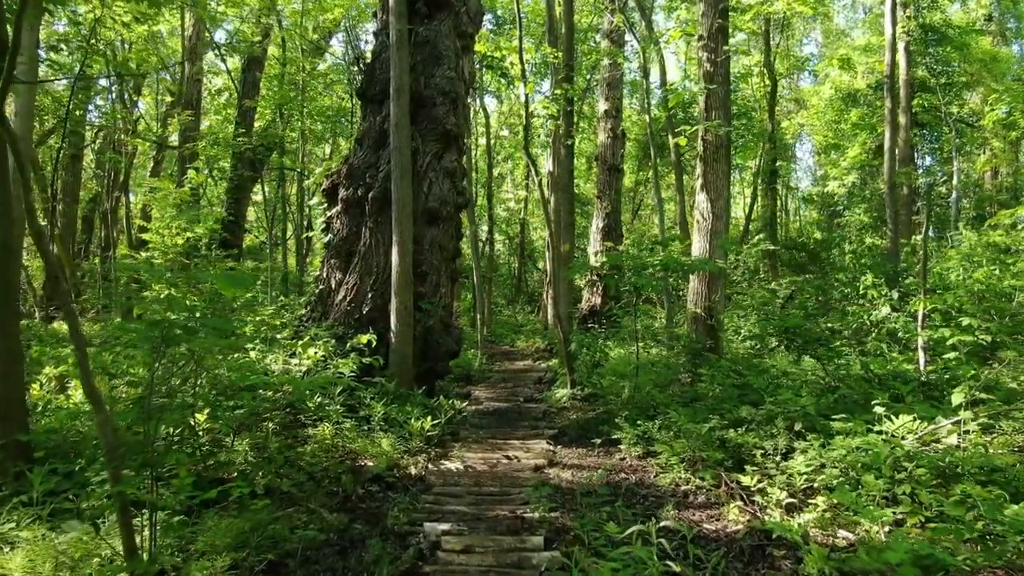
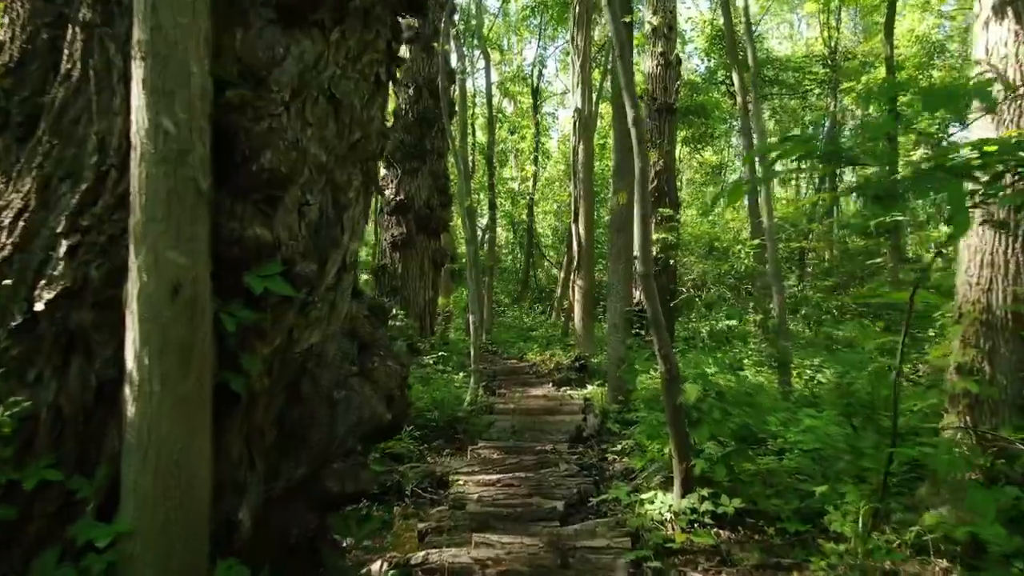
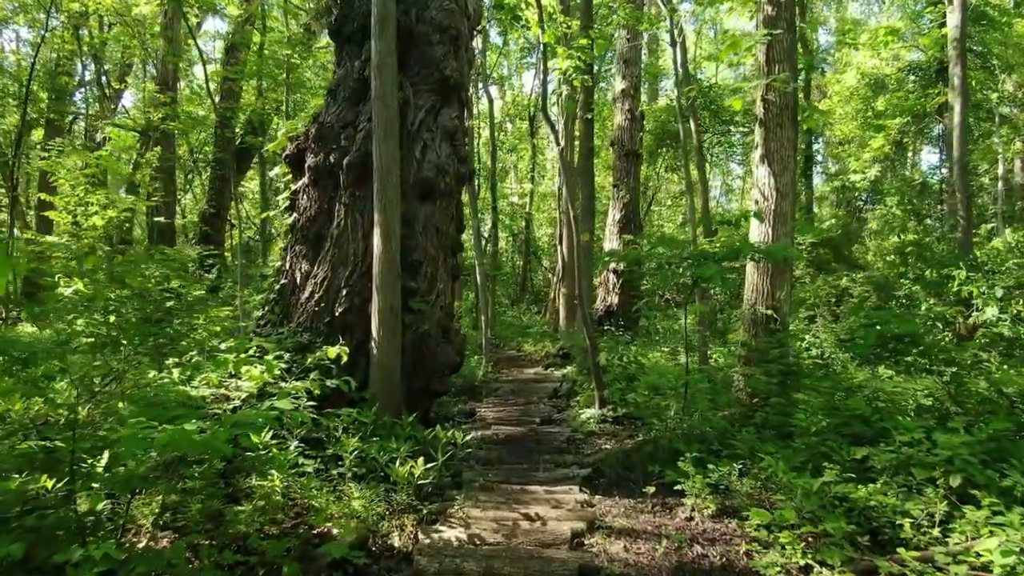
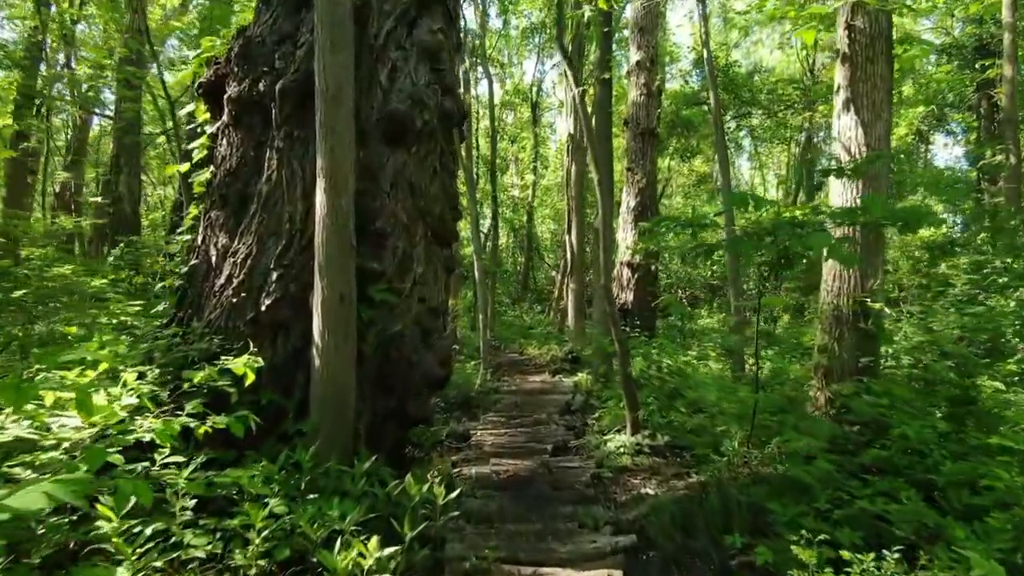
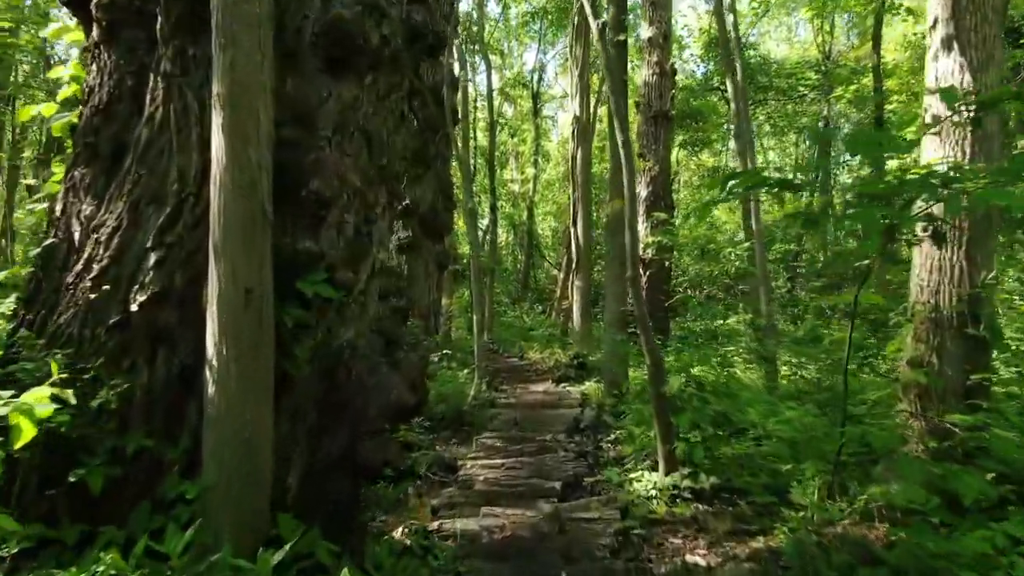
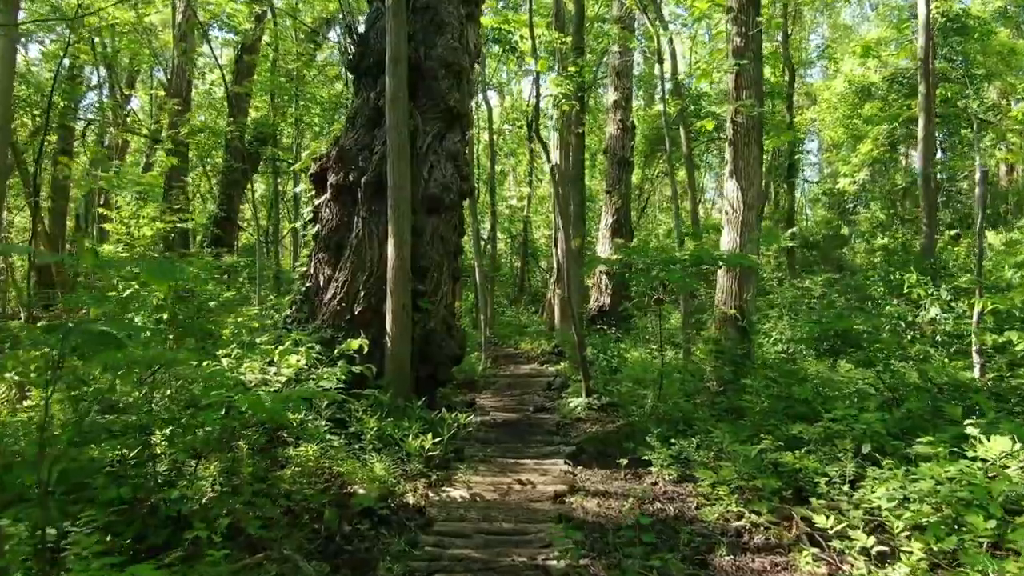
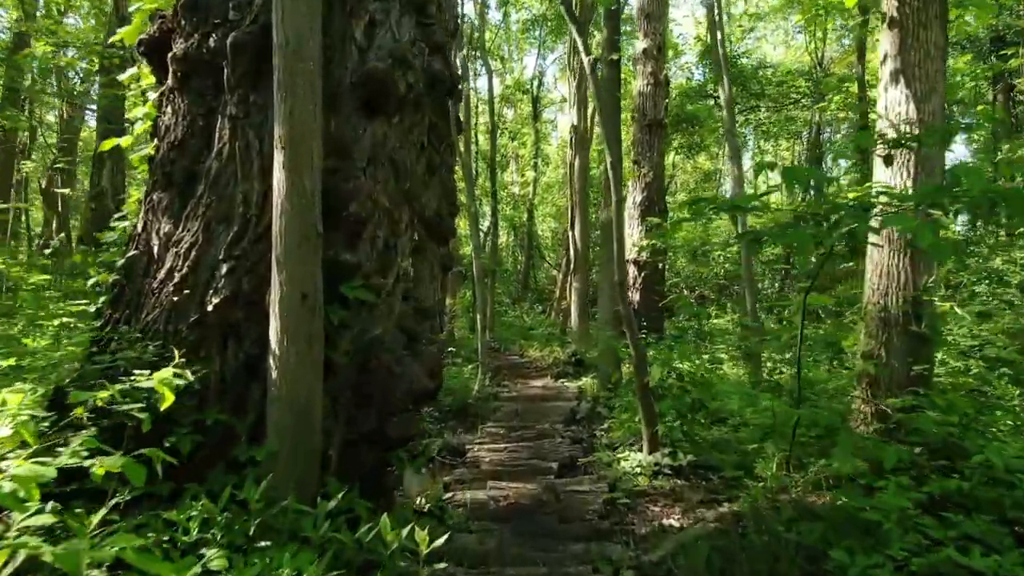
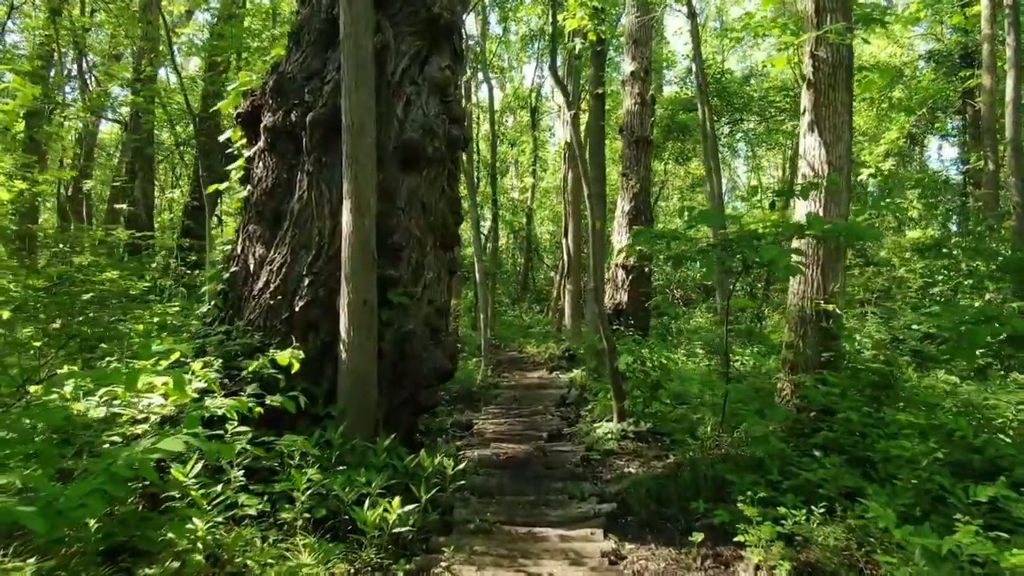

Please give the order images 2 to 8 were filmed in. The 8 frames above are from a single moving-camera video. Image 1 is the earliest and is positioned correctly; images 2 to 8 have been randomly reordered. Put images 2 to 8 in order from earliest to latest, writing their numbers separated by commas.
6, 3, 8, 4, 7, 5, 2
